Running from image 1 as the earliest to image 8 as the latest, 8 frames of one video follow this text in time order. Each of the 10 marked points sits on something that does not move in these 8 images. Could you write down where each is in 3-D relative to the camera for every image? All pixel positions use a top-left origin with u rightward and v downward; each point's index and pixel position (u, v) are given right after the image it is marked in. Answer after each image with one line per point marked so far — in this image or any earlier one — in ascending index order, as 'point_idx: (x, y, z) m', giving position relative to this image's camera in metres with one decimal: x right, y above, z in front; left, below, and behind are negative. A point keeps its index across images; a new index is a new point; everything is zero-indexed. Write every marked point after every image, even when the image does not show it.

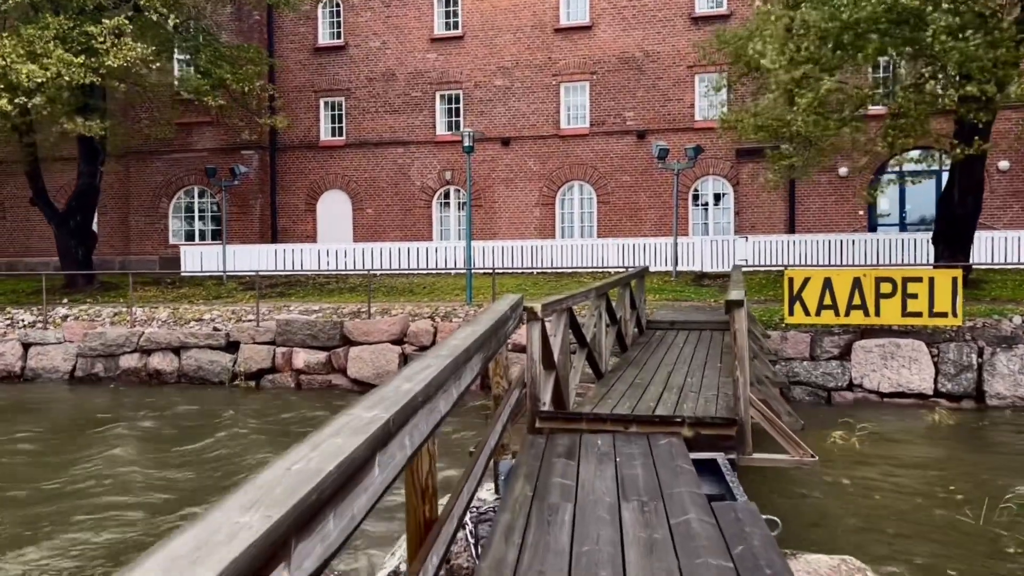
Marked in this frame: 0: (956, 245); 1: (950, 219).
0: (+8.5, +0.8, +16.3) m
1: (+8.3, +1.3, +16.2) m
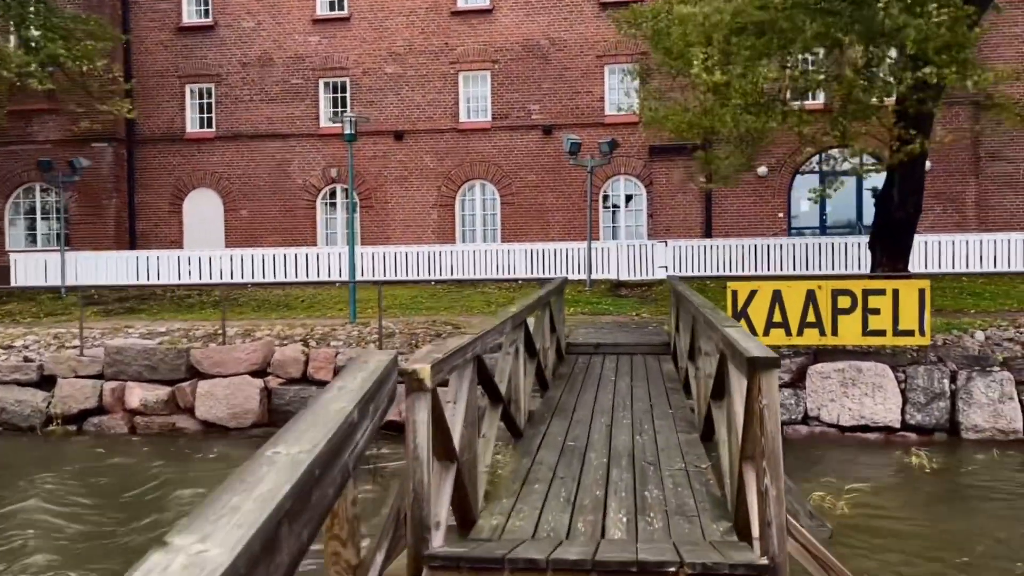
0: (+6.7, +0.6, +14.8) m
1: (+6.5, +1.2, +14.7) m
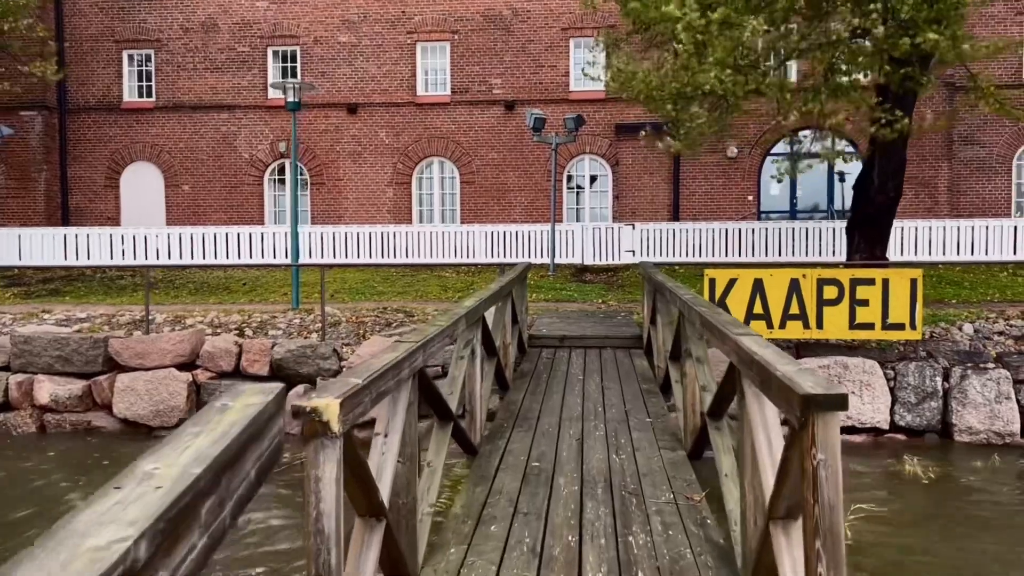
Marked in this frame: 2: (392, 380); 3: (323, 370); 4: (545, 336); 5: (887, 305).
0: (+6.0, +0.8, +14.1) m
1: (+5.8, +1.4, +14.0) m
2: (-0.4, -0.3, +3.0) m
3: (-2.2, -1.0, +10.0) m
4: (+0.4, -0.5, +9.7) m
5: (+4.2, -0.2, +9.4) m
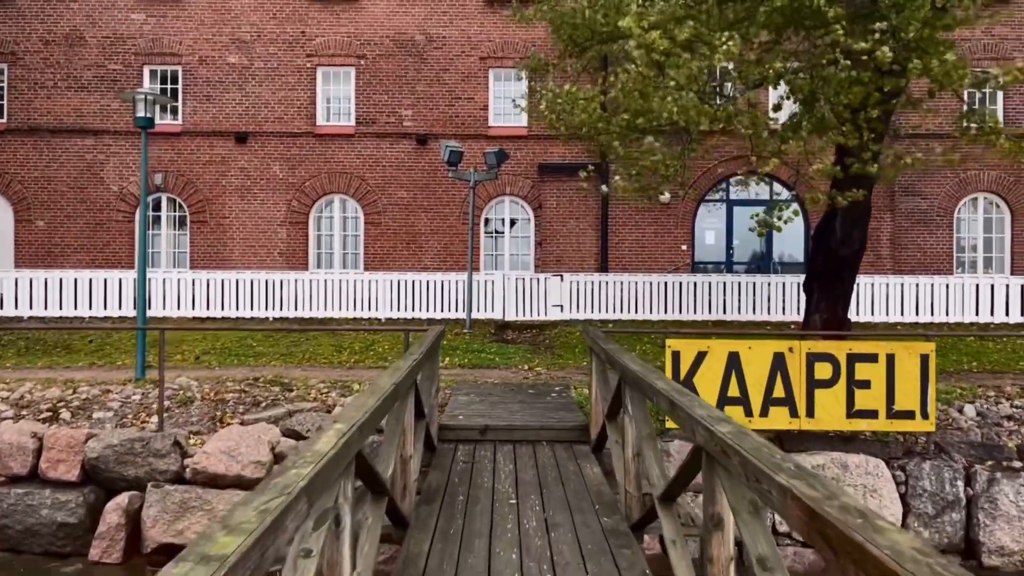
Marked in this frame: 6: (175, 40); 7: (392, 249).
0: (+4.7, -0.1, +12.4) m
1: (+4.6, +0.4, +12.3) m
2: (-0.5, -0.6, +0.6) m
3: (-3.1, -1.6, +7.3) m
4: (-0.4, -1.2, +7.3) m
5: (+3.3, -0.9, +7.5) m
6: (-7.5, +5.6, +19.0) m
7: (-2.7, +0.9, +18.7) m
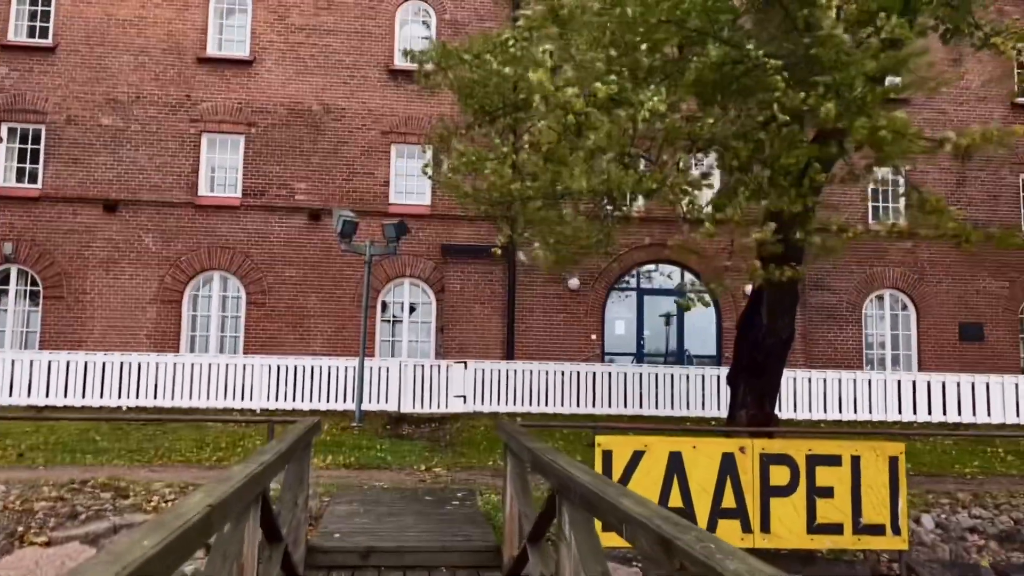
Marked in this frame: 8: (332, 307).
0: (+3.4, -1.4, +11.4) m
1: (+3.2, -0.8, +11.3) m
2: (-0.5, -0.4, -0.9) m
3: (-3.8, -2.1, +5.4) m
4: (-1.2, -1.7, +5.7) m
5: (+2.6, -1.5, +6.3) m
6: (-9.5, +3.9, +17.2) m
7: (-4.7, -0.9, +16.9) m
8: (-3.6, -0.4, +17.1) m
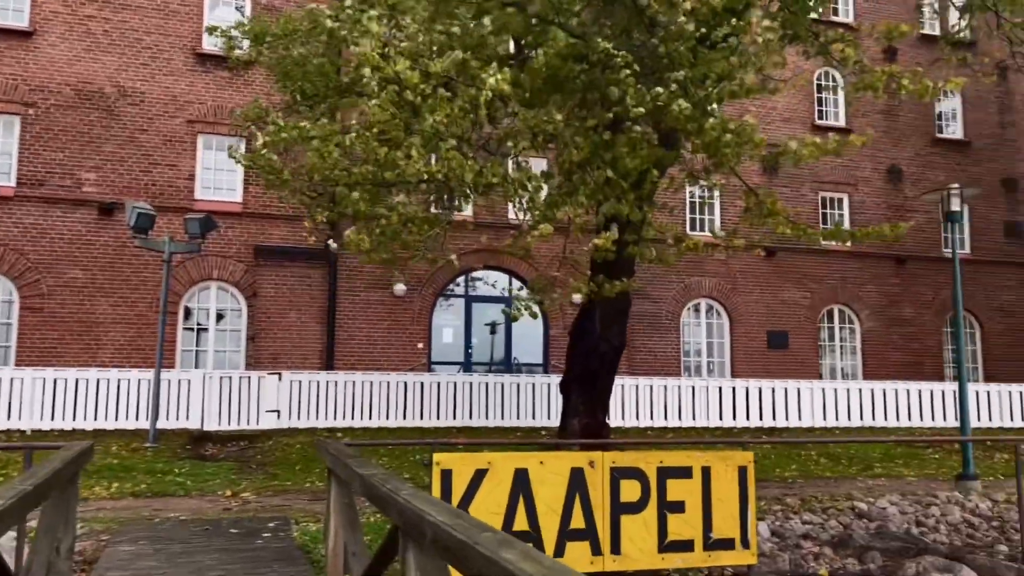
0: (+1.1, -1.4, +11.1) m
1: (+1.0, -0.9, +11.0) m
2: (-0.1, -0.3, -1.7) m
3: (-4.6, -2.0, +3.7) m
4: (-2.1, -1.7, +4.5) m
5: (+1.4, -1.5, +6.0) m
6: (-12.7, +3.9, +14.1) m
7: (-7.9, -0.9, +14.8) m
8: (-6.9, -0.5, +15.2) m
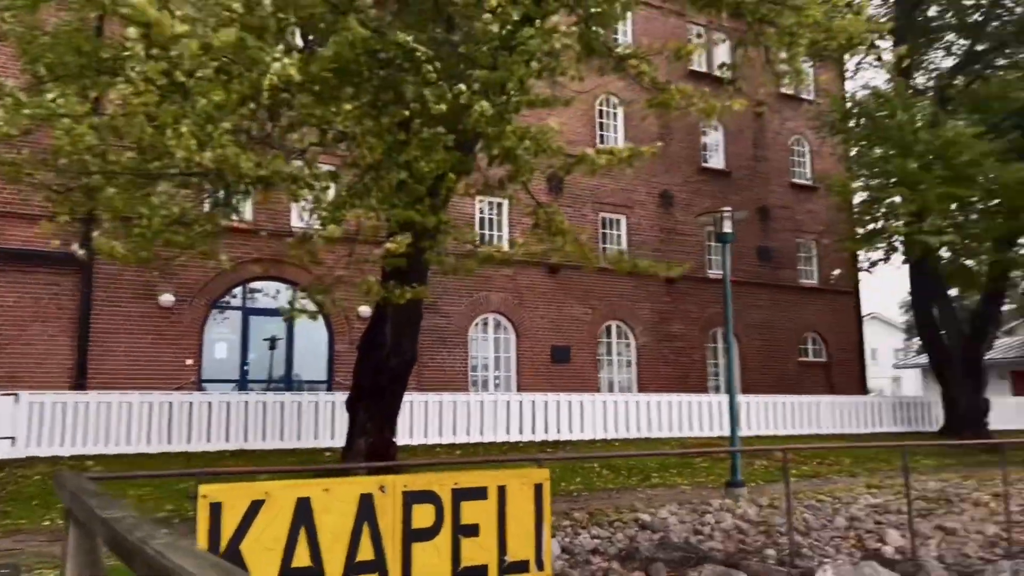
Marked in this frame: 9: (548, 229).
0: (-1.6, -1.6, +10.6) m
1: (-1.7, -1.1, +10.5) m
2: (+0.5, -0.2, -2.0) m
3: (-5.3, -1.9, +2.0) m
4: (-3.1, -1.7, +3.5) m
5: (-0.1, -1.6, +5.7) m
6: (-15.6, +3.9, +10.2) m
7: (-11.3, -1.0, +12.0) m
8: (-10.4, -0.5, +12.6) m
9: (+0.5, +0.8, +11.5) m
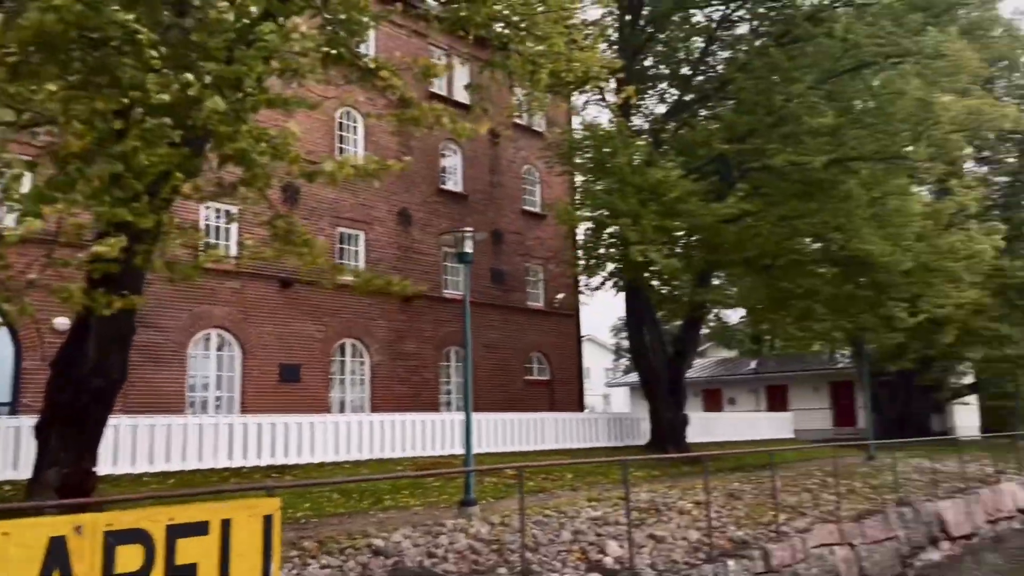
0: (-4.7, -1.7, +9.3) m
1: (-4.8, -1.1, +9.2) m
2: (+1.2, -0.2, -2.0) m
3: (-5.6, -1.8, 0.0) m
4: (-3.9, -1.6, +2.1) m
5: (-1.7, -1.7, +5.1) m
6: (-17.8, +4.3, +4.8) m
7: (-14.3, -0.8, +7.7) m
8: (-13.7, -0.4, +8.6) m
9: (-2.9, +0.6, +10.9) m
